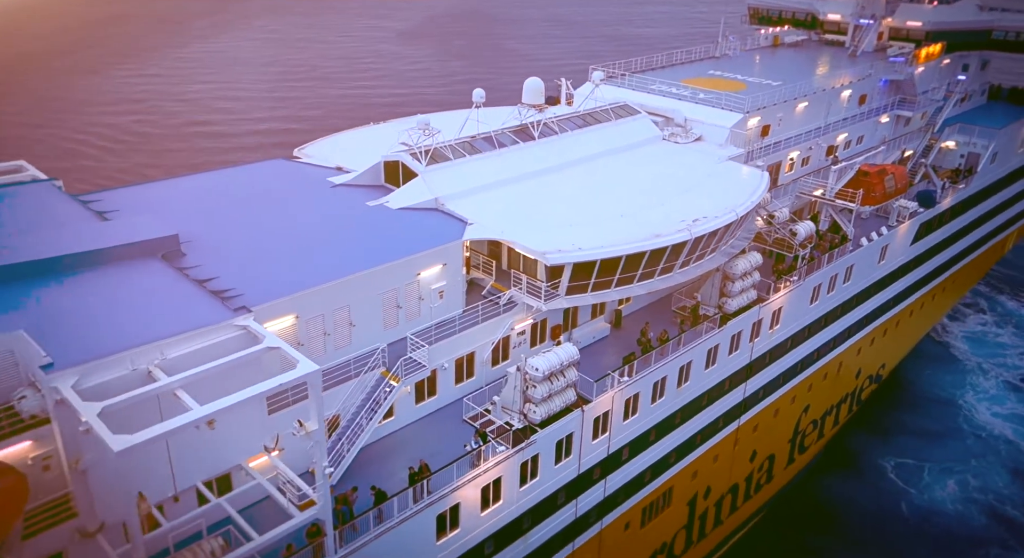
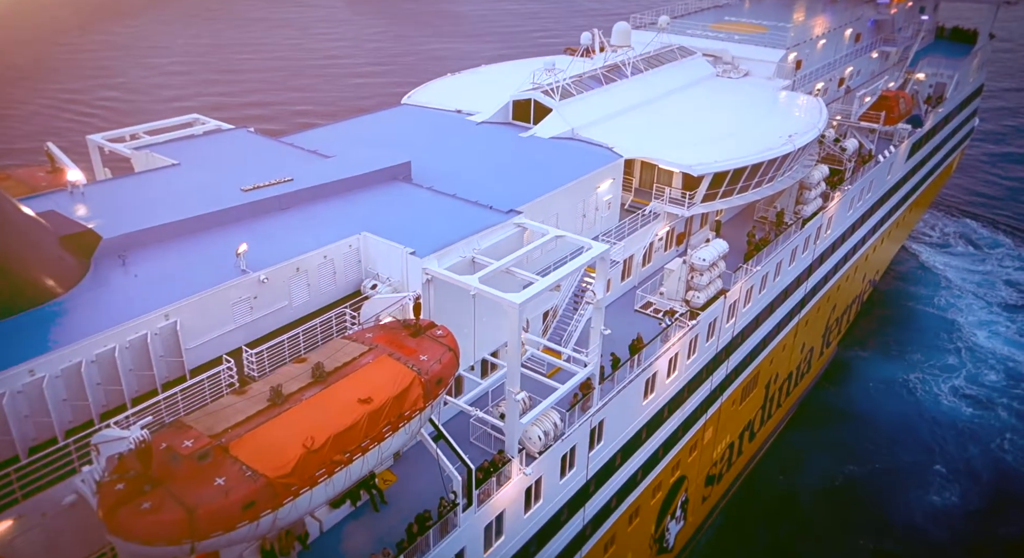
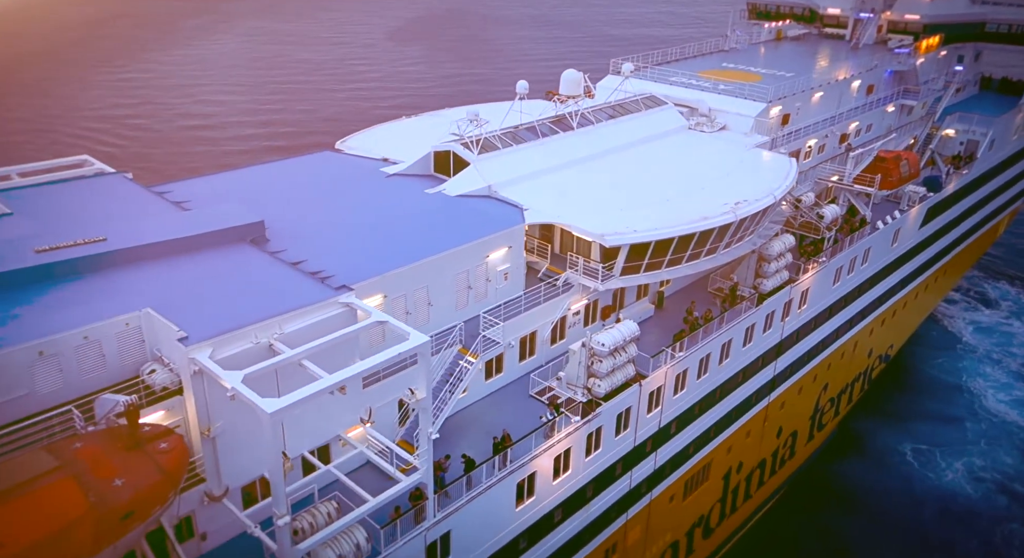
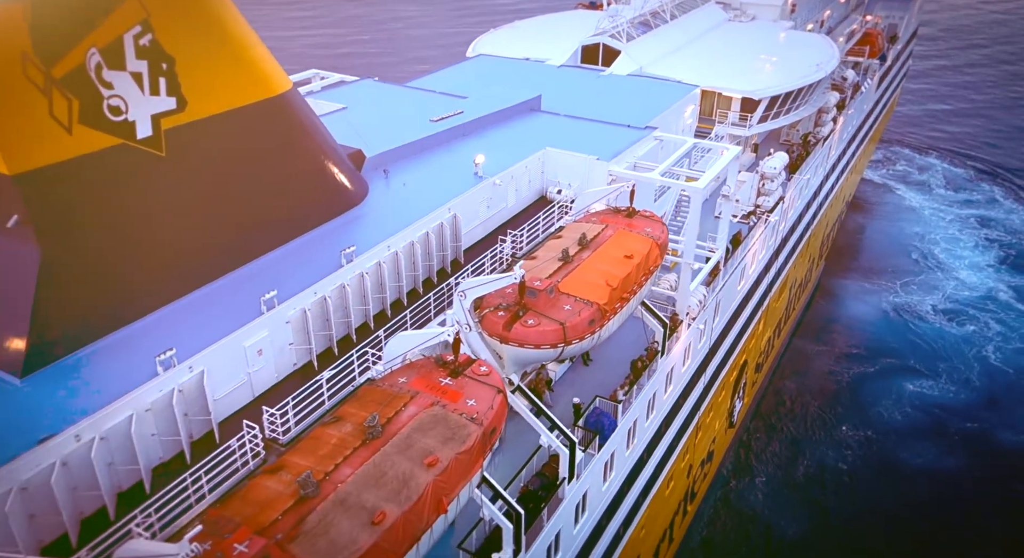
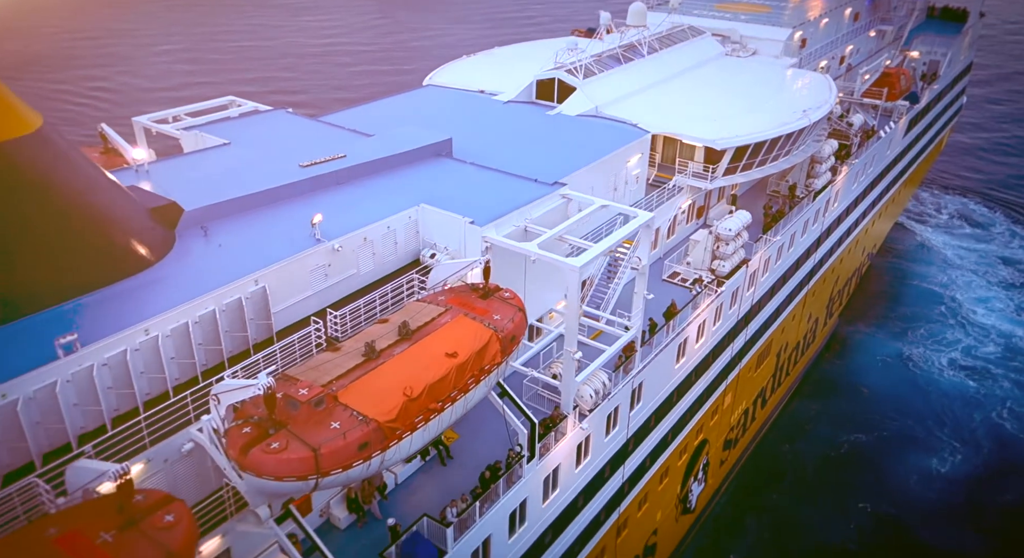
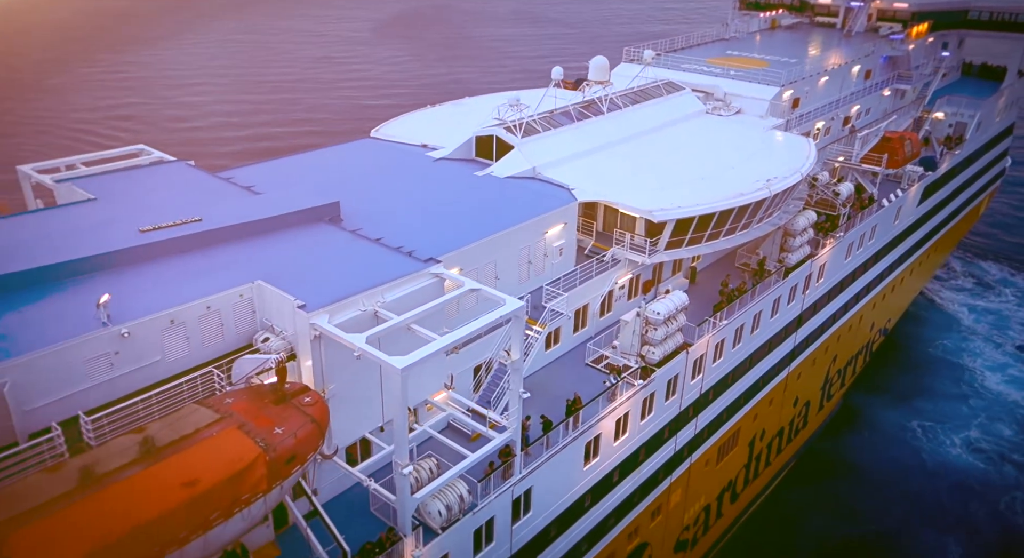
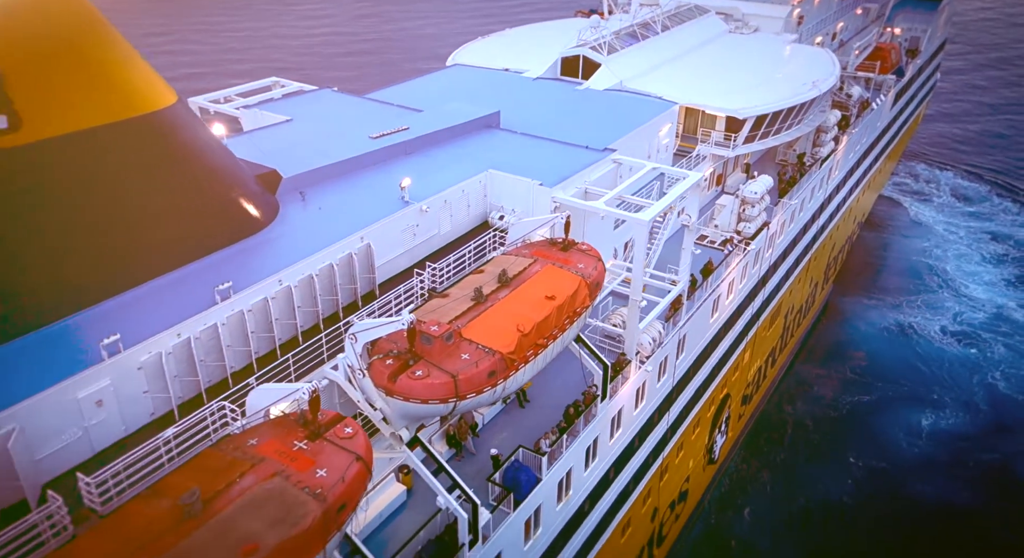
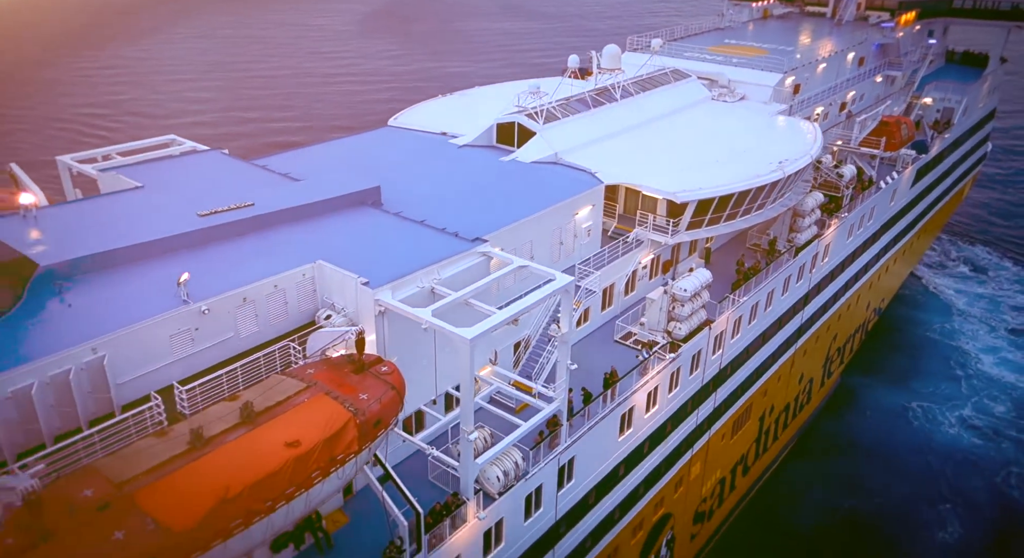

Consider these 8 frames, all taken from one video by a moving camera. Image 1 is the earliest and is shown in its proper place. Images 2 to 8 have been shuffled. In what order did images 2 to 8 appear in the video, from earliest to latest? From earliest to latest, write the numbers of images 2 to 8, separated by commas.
3, 6, 8, 2, 5, 7, 4
